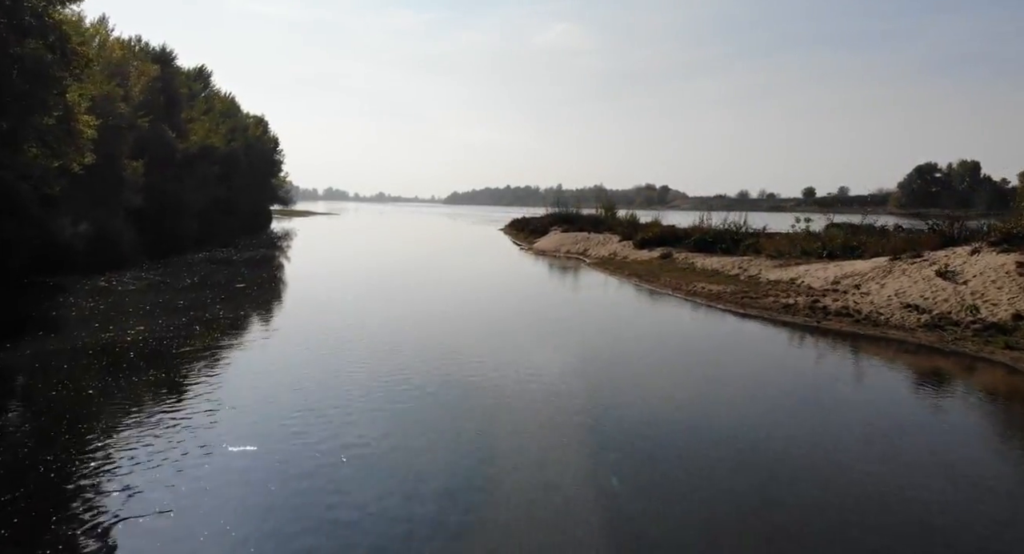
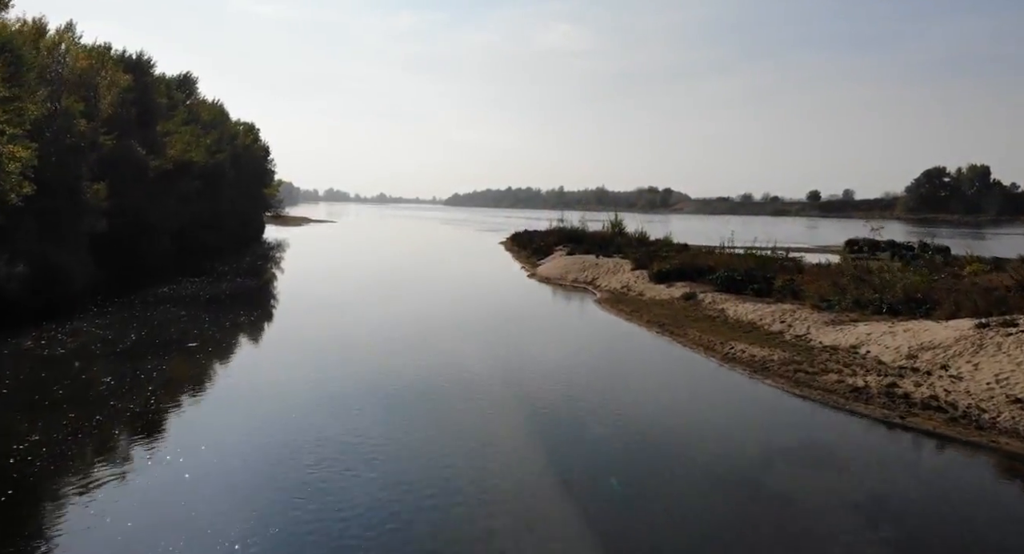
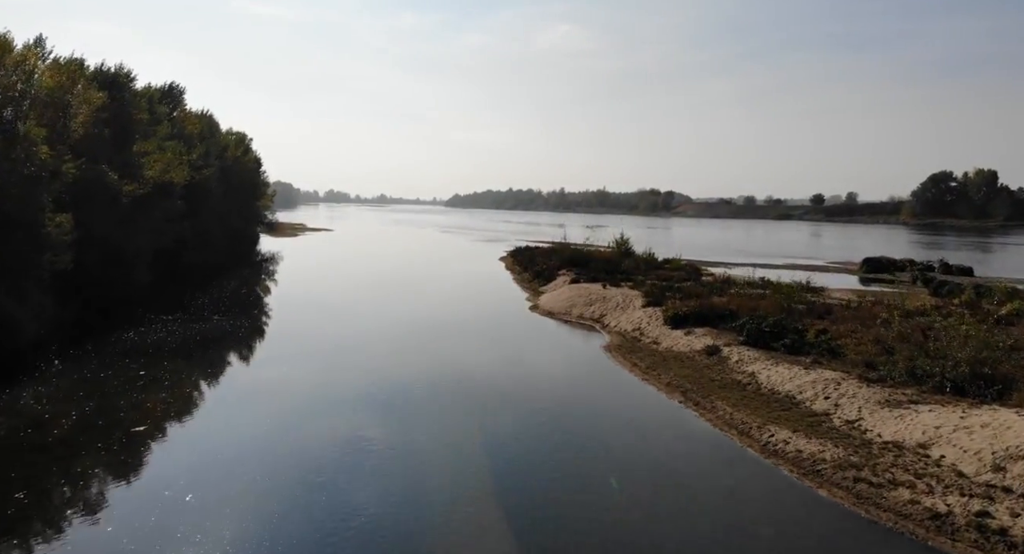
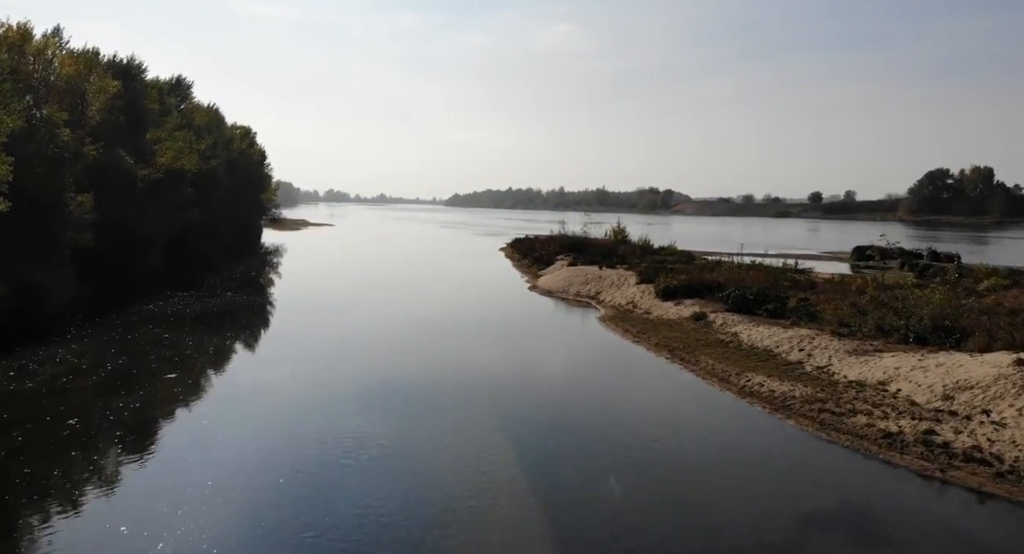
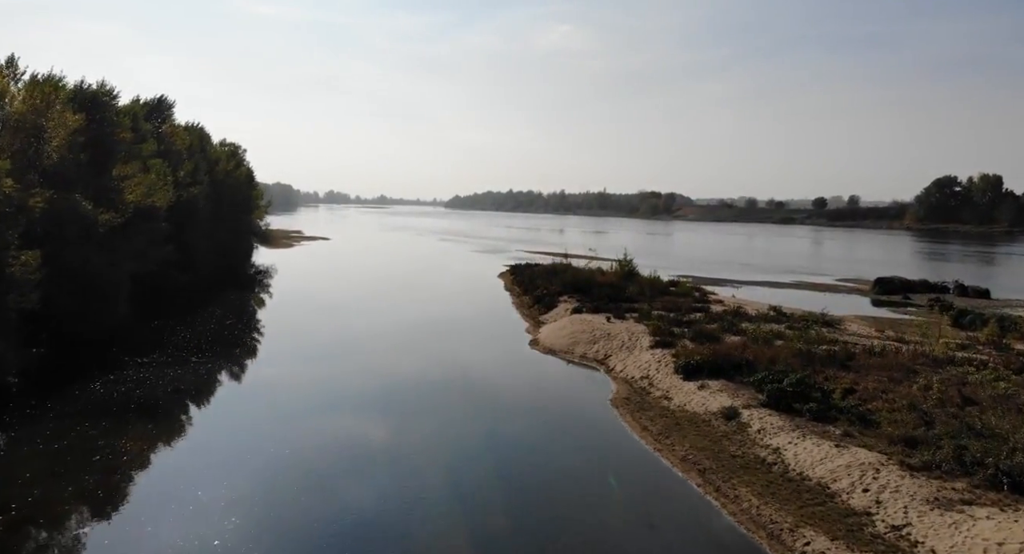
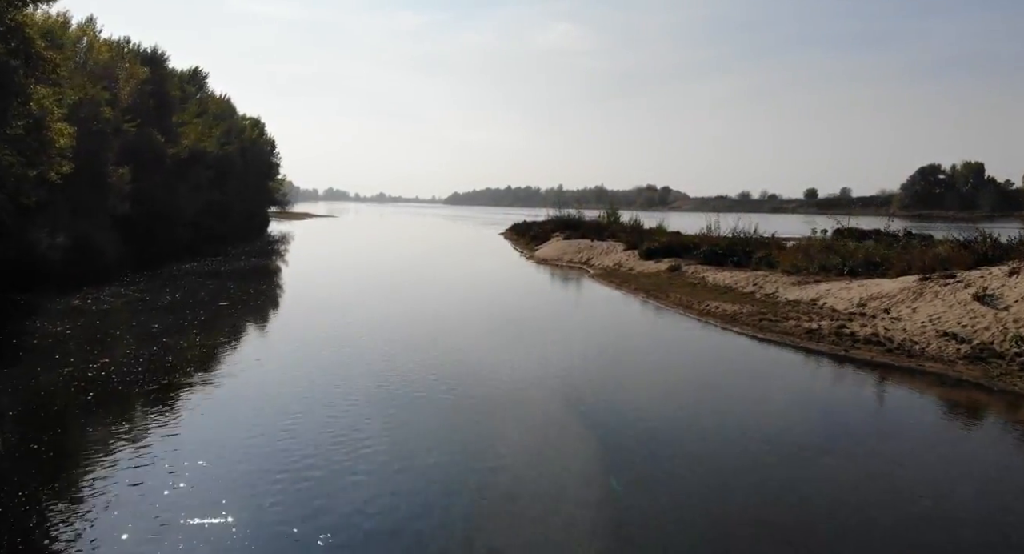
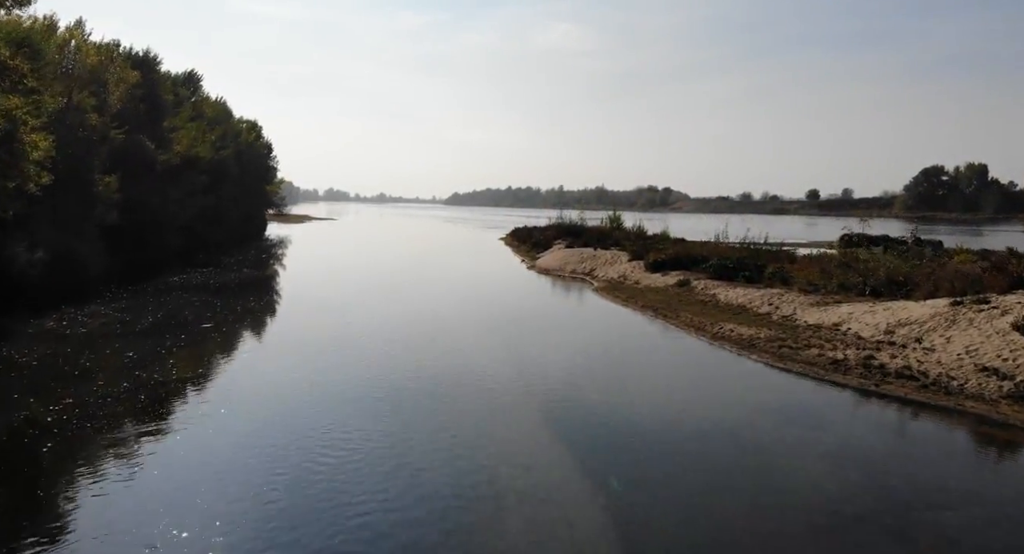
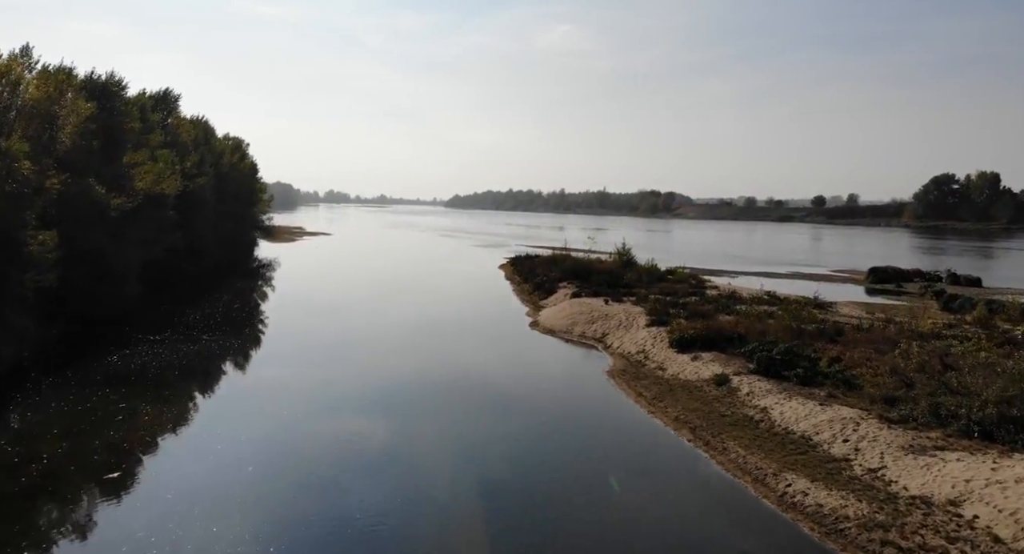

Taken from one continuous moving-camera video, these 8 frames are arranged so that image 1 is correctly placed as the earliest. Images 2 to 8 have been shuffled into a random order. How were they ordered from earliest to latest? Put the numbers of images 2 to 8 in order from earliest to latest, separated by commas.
6, 7, 2, 4, 3, 8, 5
